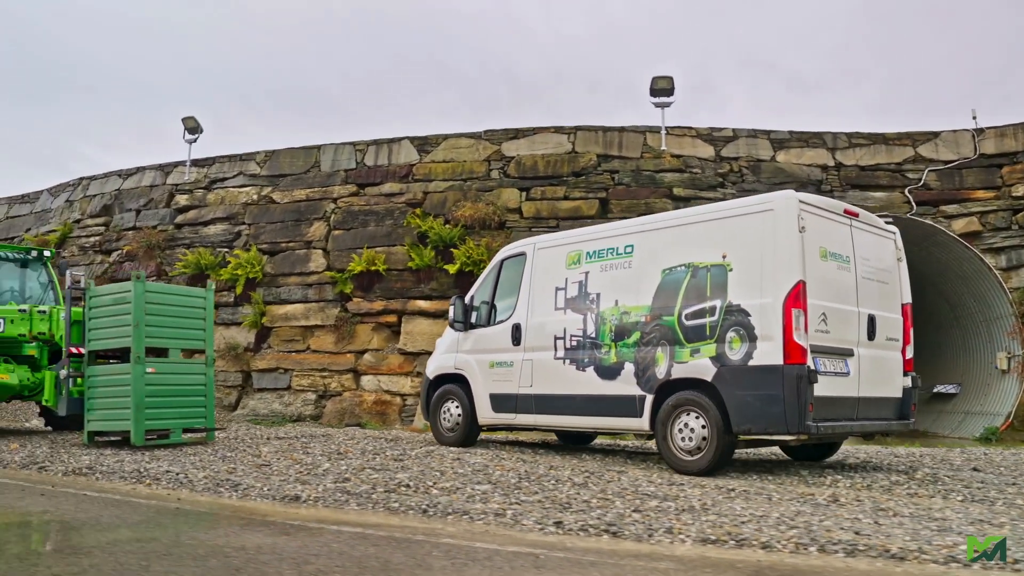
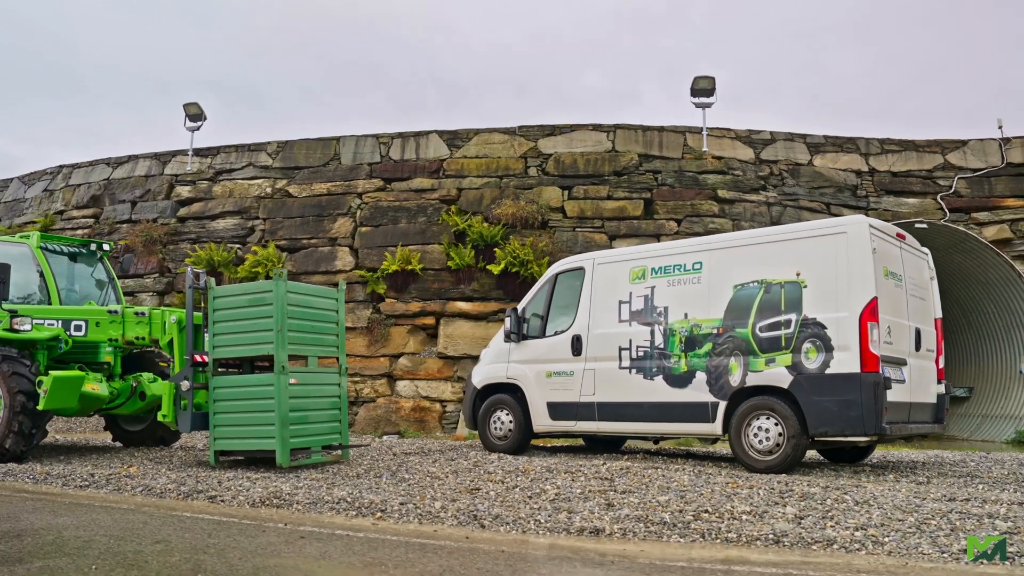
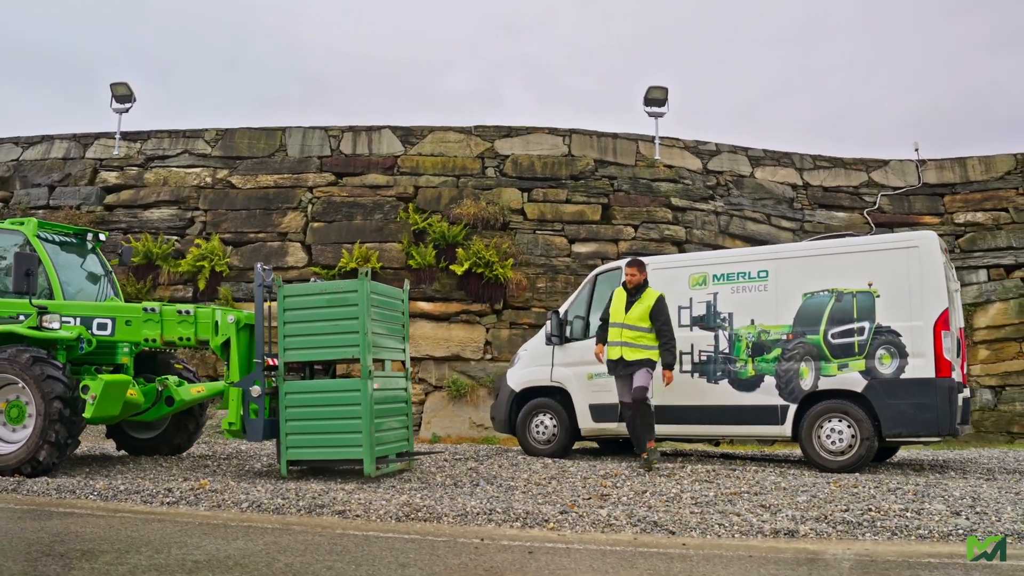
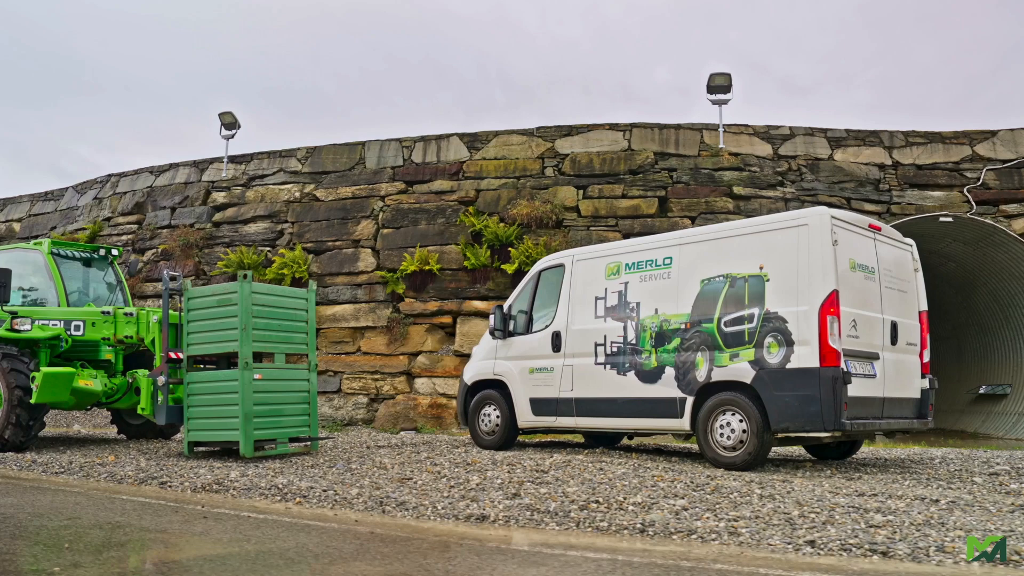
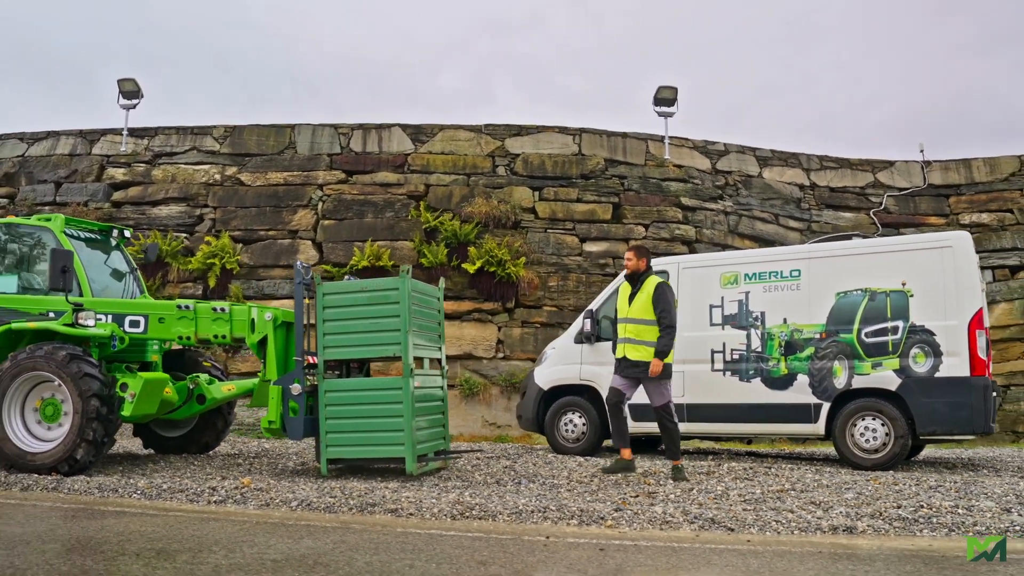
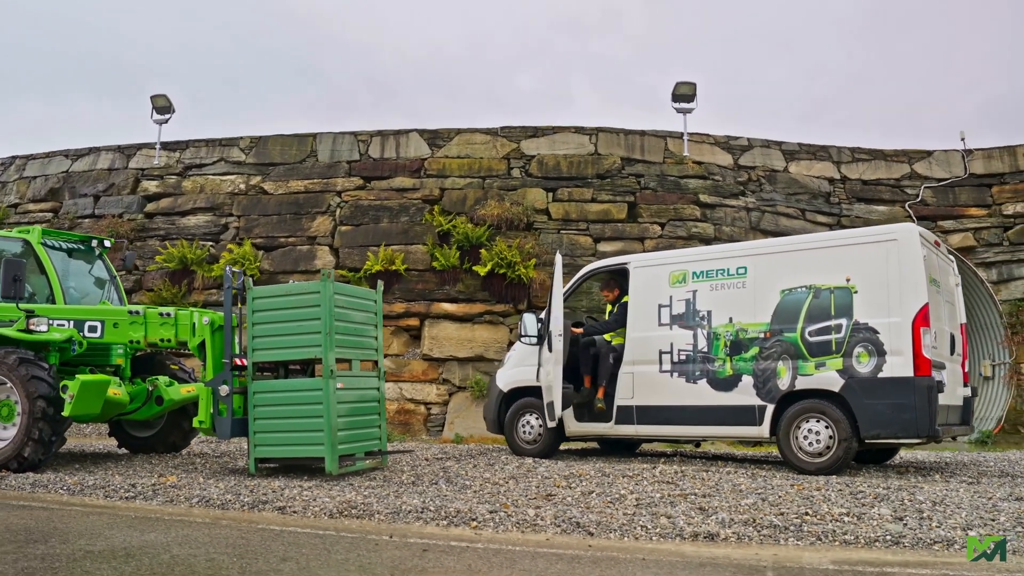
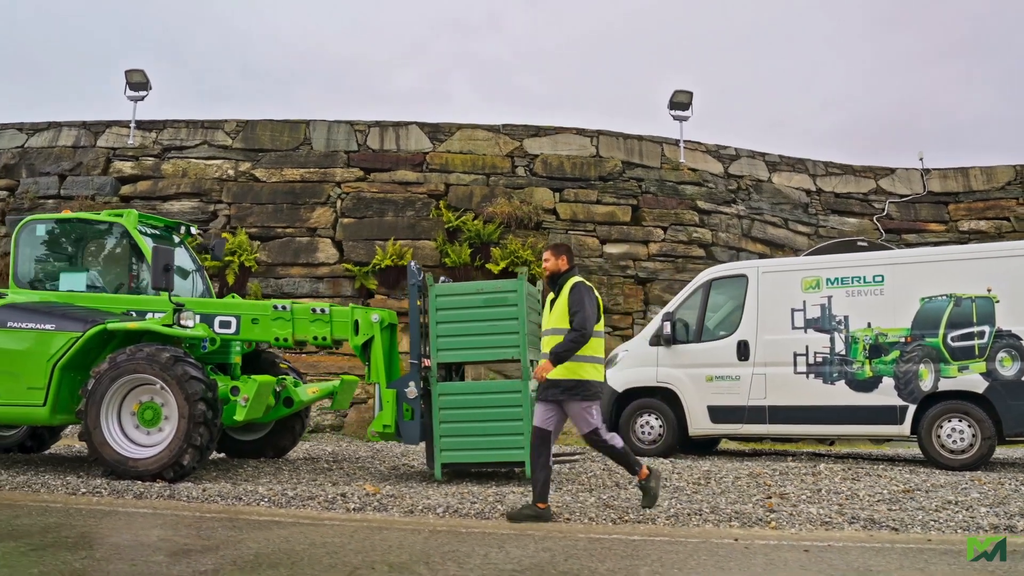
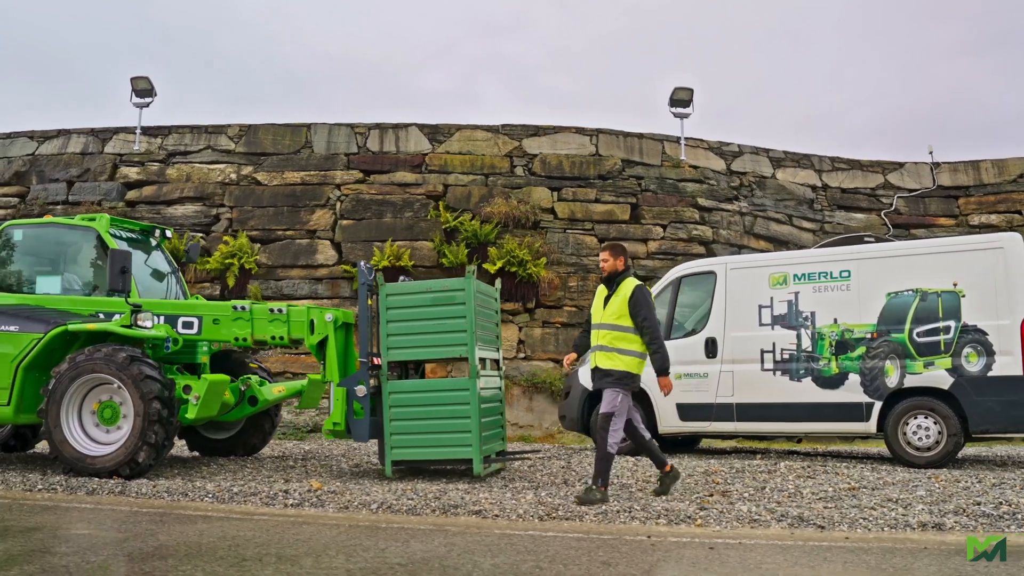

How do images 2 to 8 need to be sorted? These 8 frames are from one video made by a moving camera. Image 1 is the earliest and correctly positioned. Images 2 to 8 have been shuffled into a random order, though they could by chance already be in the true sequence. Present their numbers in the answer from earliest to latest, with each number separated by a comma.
4, 2, 6, 3, 5, 8, 7
